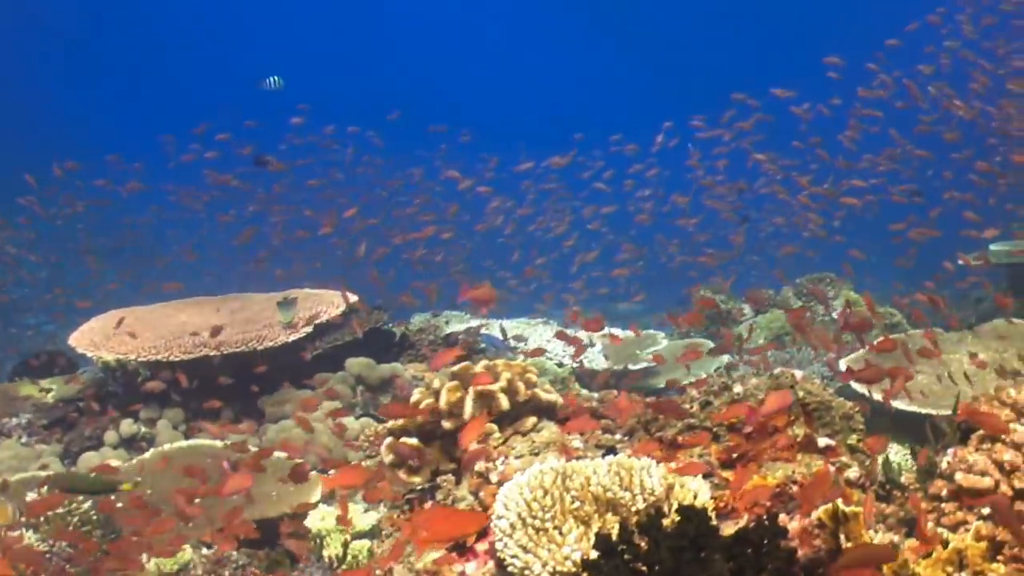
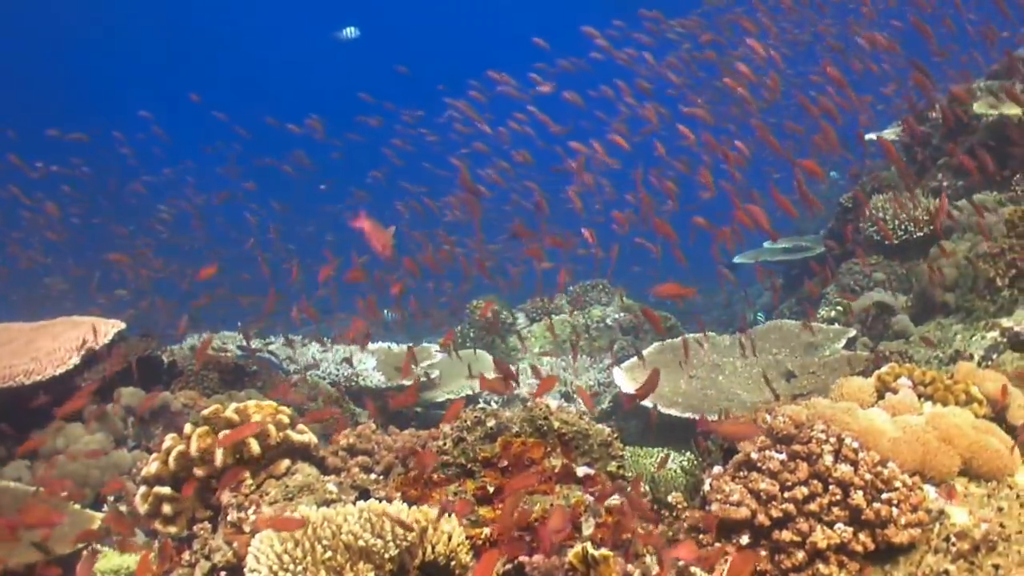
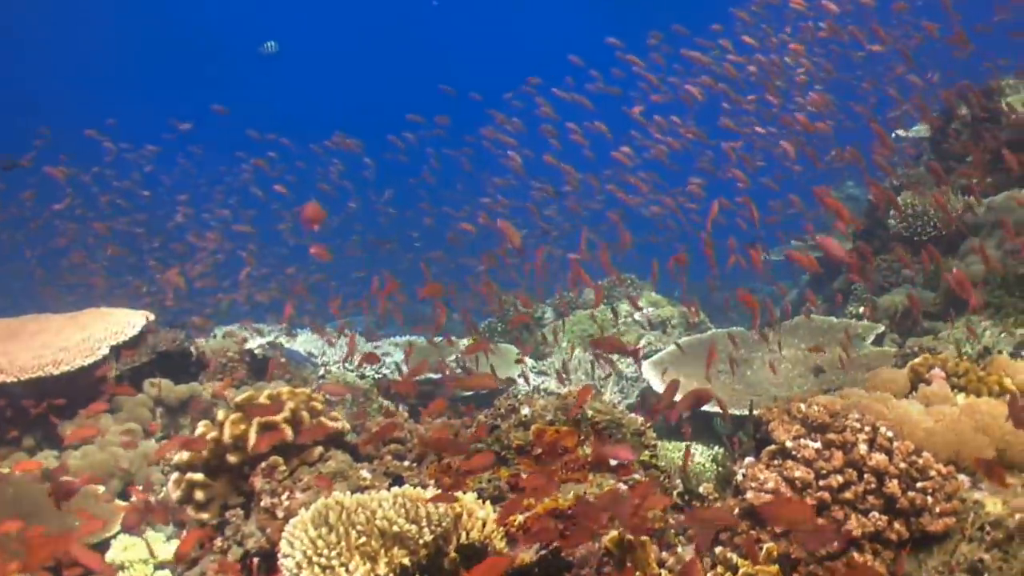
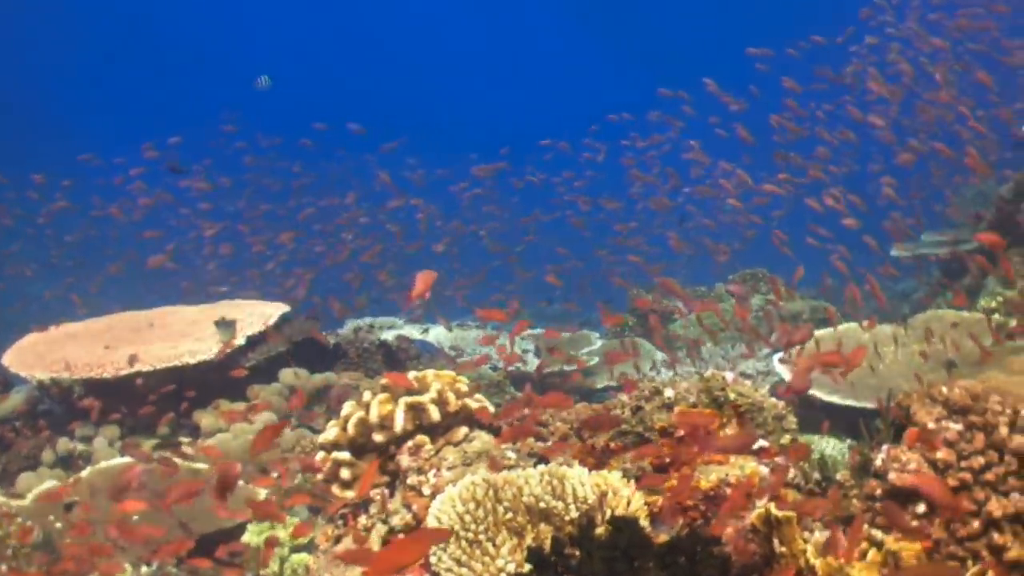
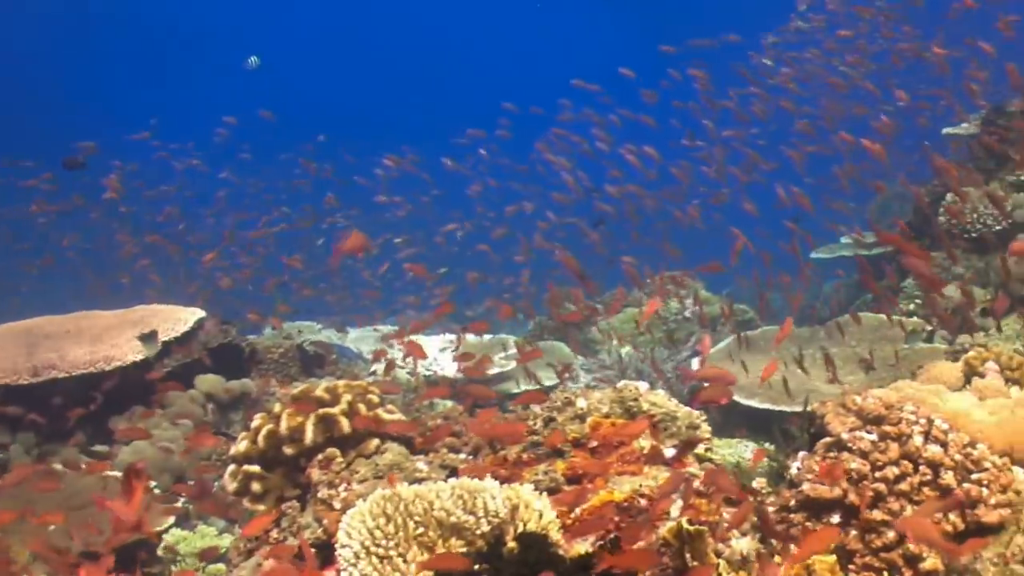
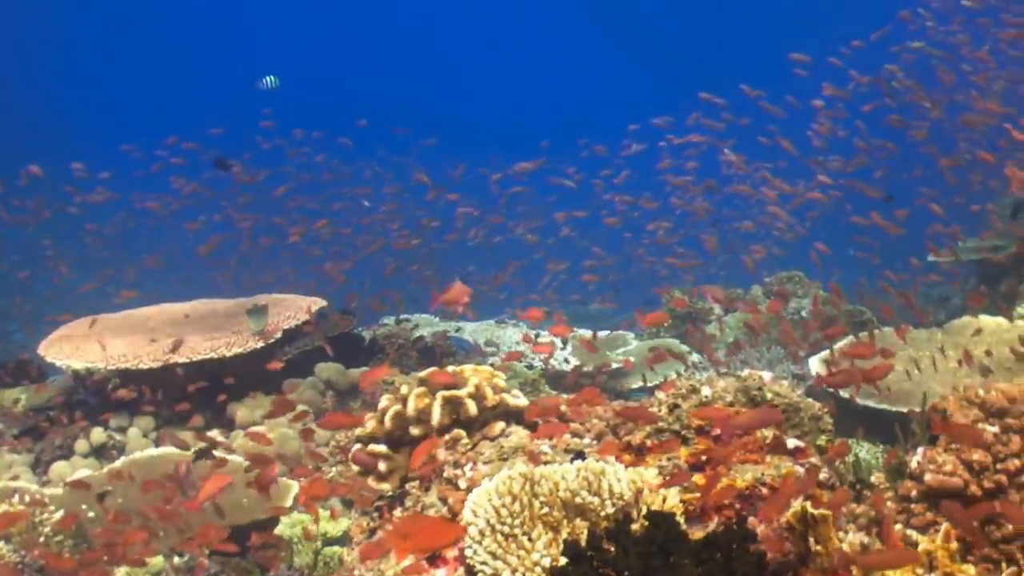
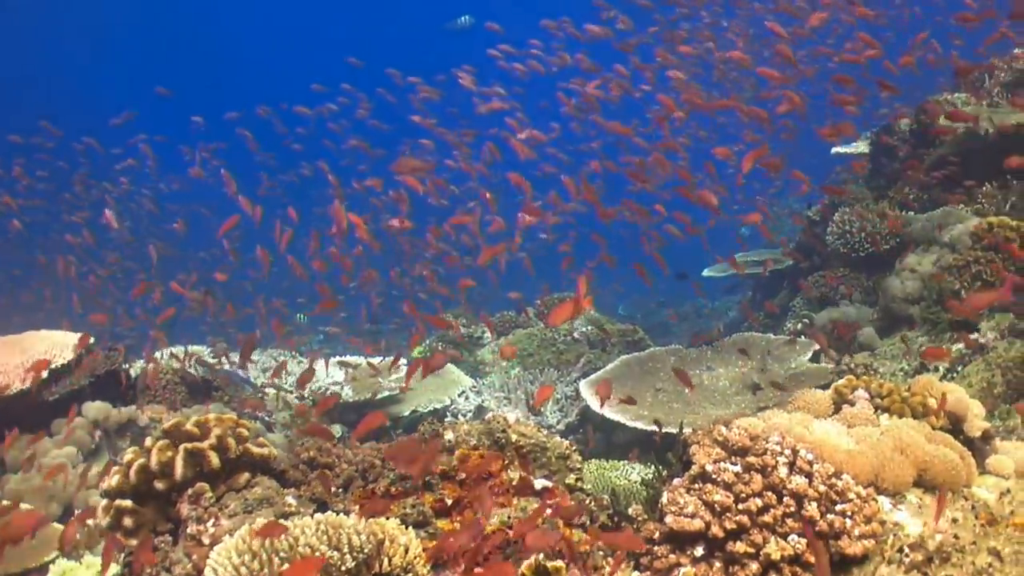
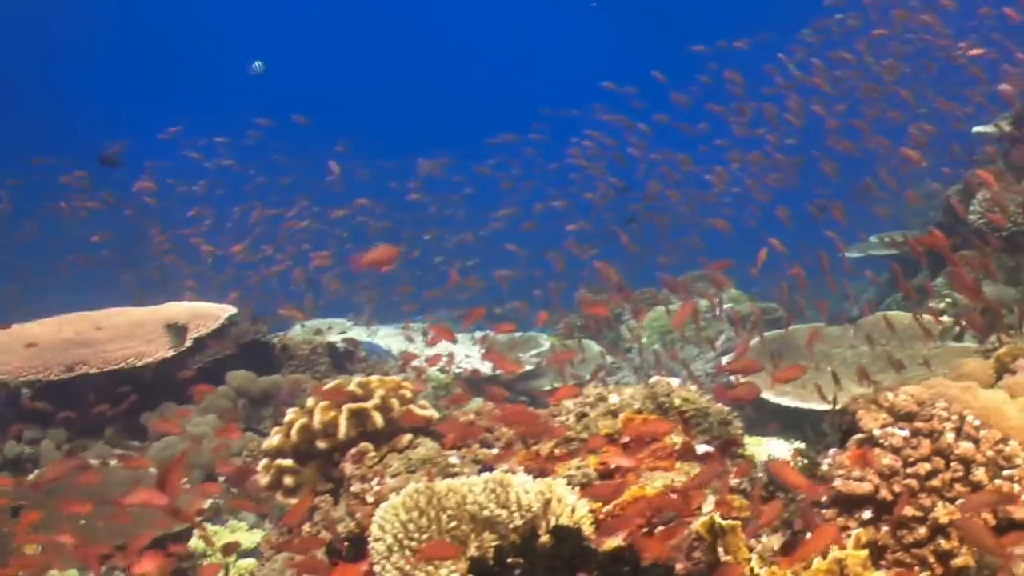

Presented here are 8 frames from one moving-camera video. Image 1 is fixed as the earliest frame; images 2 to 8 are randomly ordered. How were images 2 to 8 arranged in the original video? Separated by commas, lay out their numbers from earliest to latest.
6, 4, 8, 5, 3, 2, 7
